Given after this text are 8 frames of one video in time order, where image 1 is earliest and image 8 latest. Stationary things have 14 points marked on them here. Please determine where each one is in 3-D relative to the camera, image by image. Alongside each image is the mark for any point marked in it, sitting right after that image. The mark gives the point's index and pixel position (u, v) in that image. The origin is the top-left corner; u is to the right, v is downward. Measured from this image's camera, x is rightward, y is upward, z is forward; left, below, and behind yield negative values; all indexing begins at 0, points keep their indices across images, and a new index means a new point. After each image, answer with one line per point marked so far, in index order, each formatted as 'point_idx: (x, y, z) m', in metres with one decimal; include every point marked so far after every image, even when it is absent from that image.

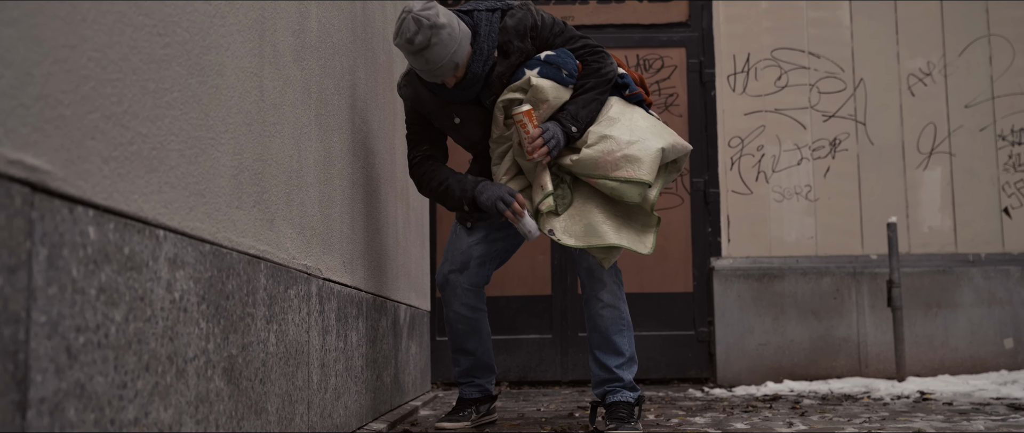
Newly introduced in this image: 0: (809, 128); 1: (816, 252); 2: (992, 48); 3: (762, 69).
0: (+2.2, +0.6, +6.6) m
1: (+2.2, -0.3, +6.5) m
2: (+3.5, +1.3, +6.6) m
3: (+1.8, +1.1, +6.6) m
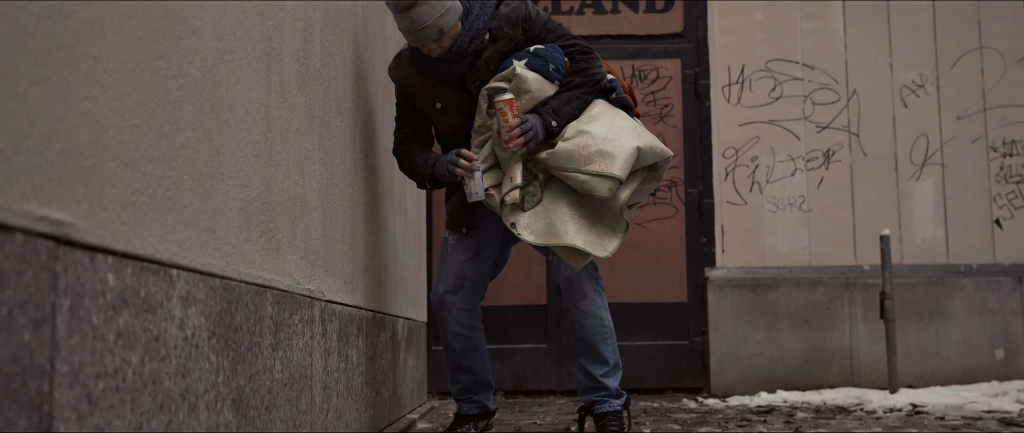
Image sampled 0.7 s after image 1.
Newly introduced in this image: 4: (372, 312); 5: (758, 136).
0: (+2.1, +0.6, +6.6) m
1: (+2.2, -0.3, +6.5) m
2: (+3.5, +1.2, +6.7) m
3: (+1.8, +1.0, +6.6) m
4: (-0.6, -0.4, +3.6) m
5: (+1.8, +0.6, +6.6) m
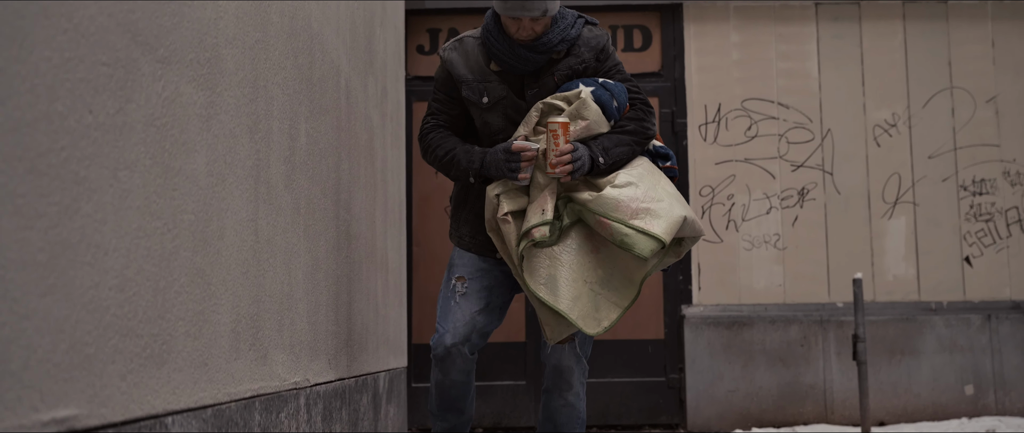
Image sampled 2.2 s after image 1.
0: (+2.0, +0.3, +6.7) m
1: (+2.0, -0.6, +6.6) m
2: (+3.4, +0.9, +6.8) m
3: (+1.6, +0.7, +6.8) m
4: (-0.6, -0.7, +3.7) m
5: (+1.7, +0.3, +6.7) m
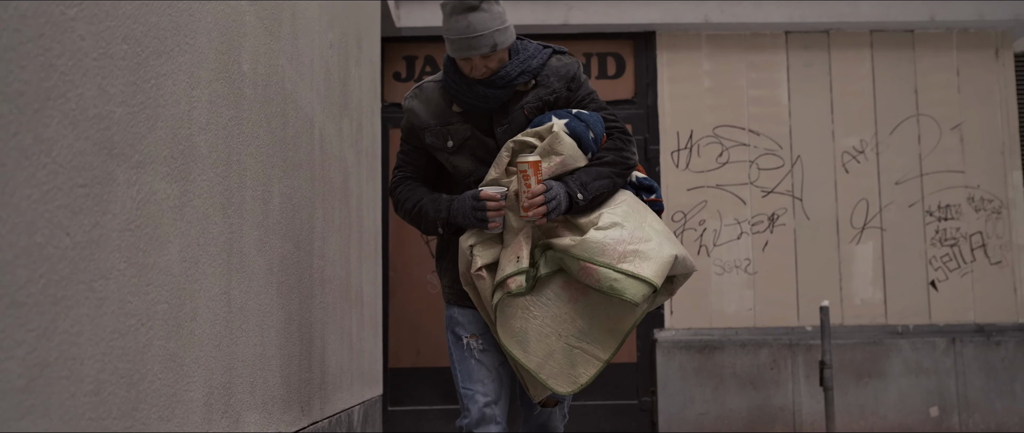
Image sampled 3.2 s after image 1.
0: (+1.8, +0.1, +6.9) m
1: (+1.8, -0.8, +6.8) m
2: (+3.2, +0.7, +7.0) m
3: (+1.5, +0.5, +6.9) m
4: (-0.8, -0.8, +3.7) m
5: (+1.5, +0.1, +6.8) m
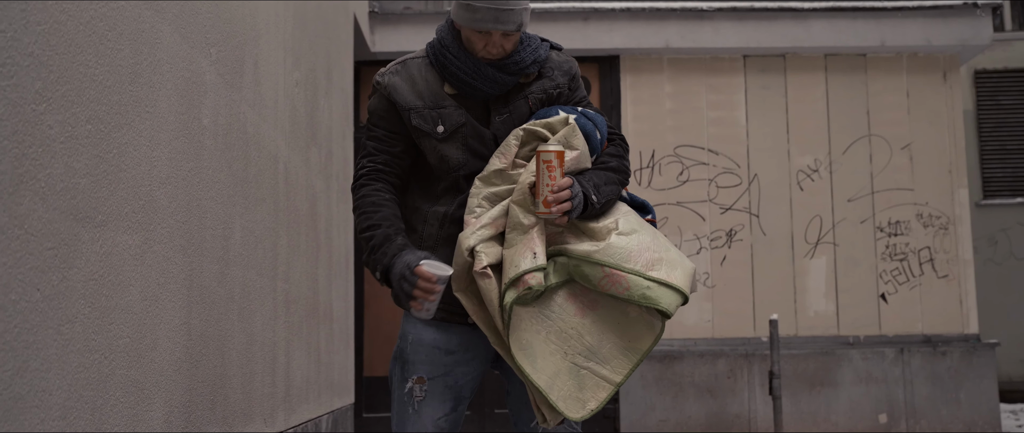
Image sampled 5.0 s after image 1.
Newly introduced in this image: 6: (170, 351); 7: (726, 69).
0: (+1.6, 0.0, +7.2) m
1: (+1.6, -0.9, +7.1) m
2: (+2.9, +0.6, +7.3) m
3: (+1.2, +0.4, +7.2) m
4: (-1.0, -1.0, +4.1) m
5: (+1.2, 0.0, +7.2) m
6: (-1.0, -0.4, +2.5) m
7: (+1.8, +1.2, +7.4) m
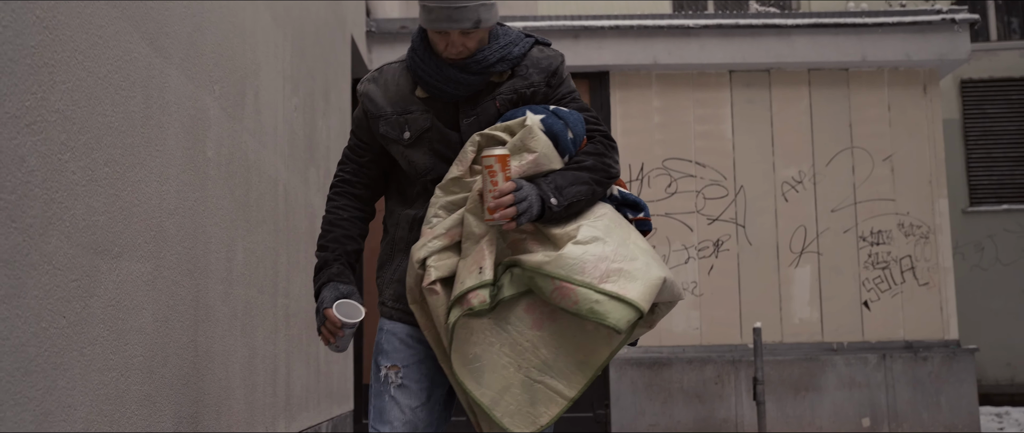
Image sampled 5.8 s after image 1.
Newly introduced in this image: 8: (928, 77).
0: (+1.5, -0.1, +7.4) m
1: (+1.5, -1.0, +7.3) m
2: (+2.9, +0.5, +7.6) m
3: (+1.2, +0.3, +7.5) m
4: (-1.0, -1.1, +4.3) m
5: (+1.2, -0.1, +7.4) m
6: (-1.0, -0.5, +2.7) m
7: (+1.7, +1.1, +7.6) m
8: (+3.5, +1.2, +7.6) m
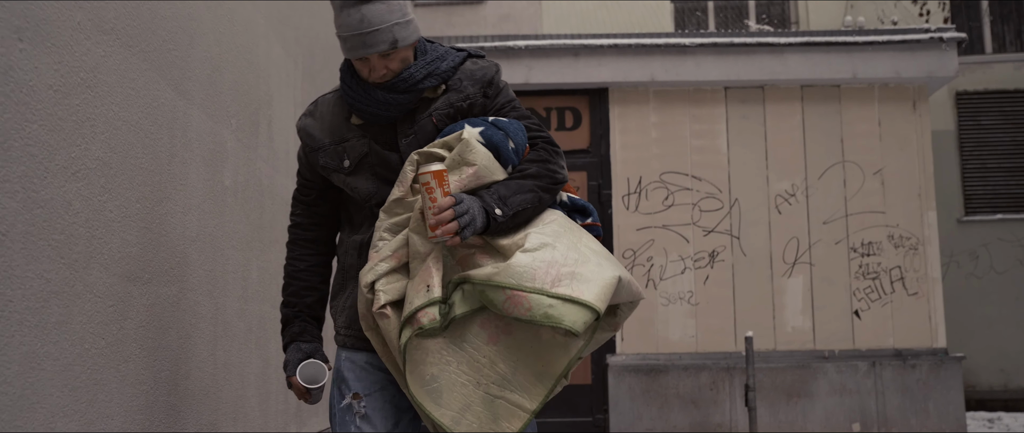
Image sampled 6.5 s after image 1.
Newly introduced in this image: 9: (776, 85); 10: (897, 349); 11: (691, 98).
0: (+1.5, -0.2, +7.7) m
1: (+1.6, -1.1, +7.6) m
2: (+2.9, +0.4, +7.8) m
3: (+1.2, +0.2, +7.7) m
4: (-1.1, -1.1, +4.6) m
5: (+1.2, -0.2, +7.7) m
6: (-1.1, -0.5, +3.0) m
7: (+1.7, +1.0, +7.9) m
8: (+3.5, +1.1, +7.9) m
9: (+2.3, +1.1, +7.8) m
10: (+3.3, -1.1, +7.6) m
11: (+1.6, +1.0, +7.9) m
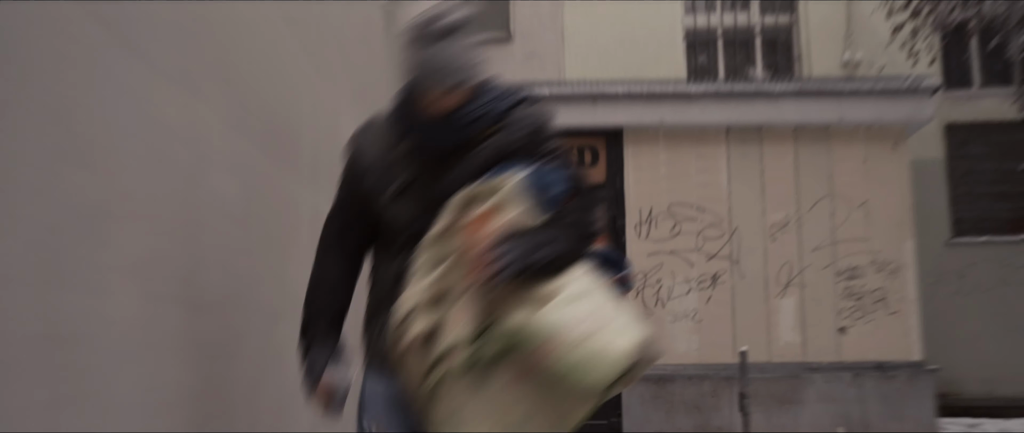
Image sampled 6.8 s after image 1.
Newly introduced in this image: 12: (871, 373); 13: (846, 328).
0: (+1.8, -0.5, +8.7) m
1: (+1.8, -1.4, +8.6) m
2: (+3.1, +0.1, +8.8) m
3: (+1.4, 0.0, +8.8) m
4: (-0.9, -1.4, +5.7) m
5: (+1.4, -0.5, +8.7) m
6: (-0.9, -0.8, +4.1) m
7: (+2.0, +0.7, +8.9) m
8: (+3.8, +0.8, +8.9) m
9: (+2.6, +0.9, +8.9) m
10: (+3.5, -1.4, +8.6) m
11: (+1.8, +0.8, +8.9) m
12: (+3.4, -1.5, +8.5) m
13: (+3.2, -1.1, +8.7) m
